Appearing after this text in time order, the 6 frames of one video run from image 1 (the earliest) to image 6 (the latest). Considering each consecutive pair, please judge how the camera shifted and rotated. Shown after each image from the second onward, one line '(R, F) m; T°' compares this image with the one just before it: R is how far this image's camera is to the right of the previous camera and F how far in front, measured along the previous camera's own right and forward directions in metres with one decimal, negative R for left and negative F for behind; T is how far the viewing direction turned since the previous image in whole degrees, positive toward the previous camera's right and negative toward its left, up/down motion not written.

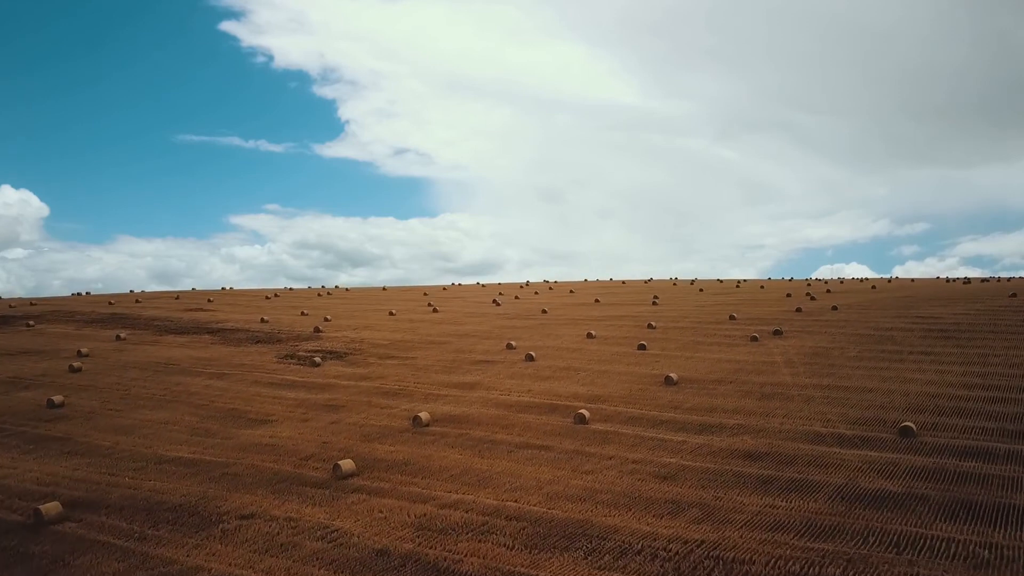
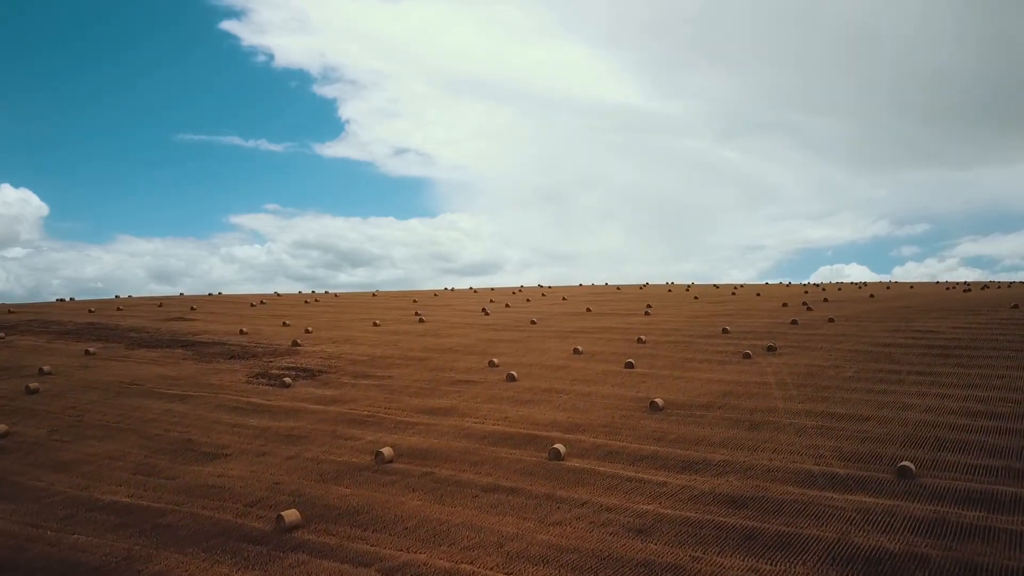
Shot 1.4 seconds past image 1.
(+0.4, +0.6) m; 0°
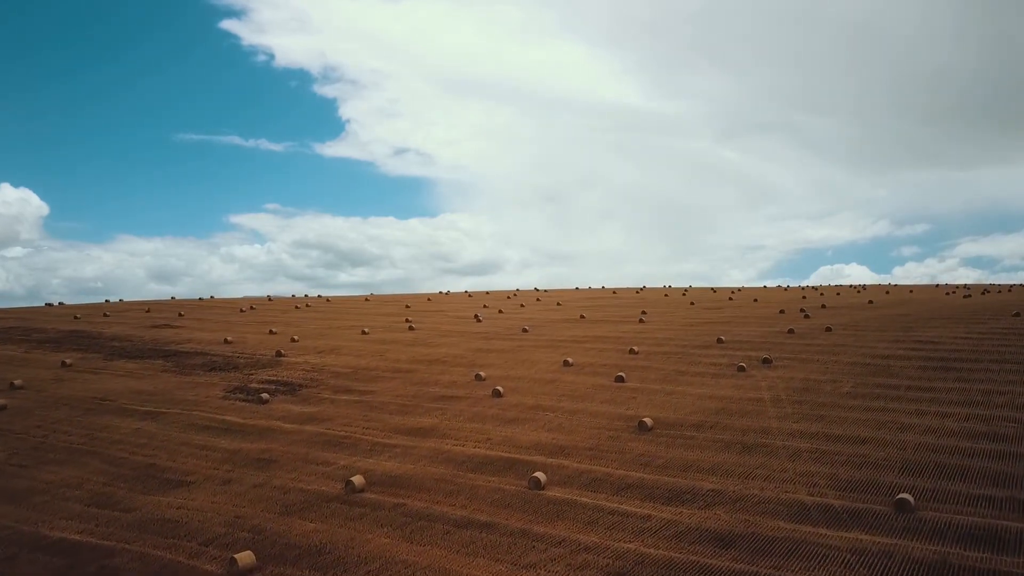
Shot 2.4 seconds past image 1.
(+0.3, +0.4) m; 0°
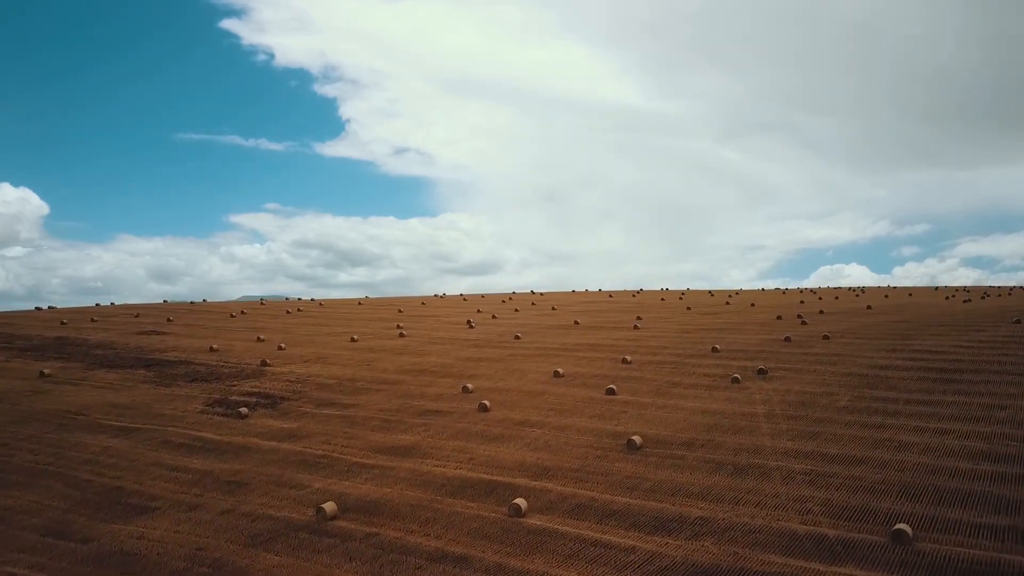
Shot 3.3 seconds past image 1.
(+0.3, +0.4) m; 0°
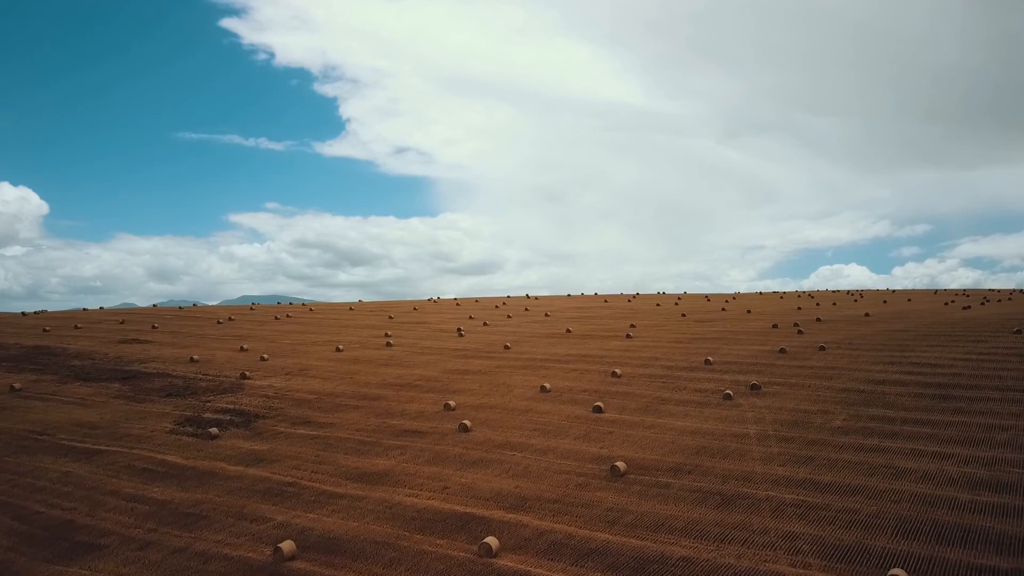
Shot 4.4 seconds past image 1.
(+0.3, +0.5) m; 0°
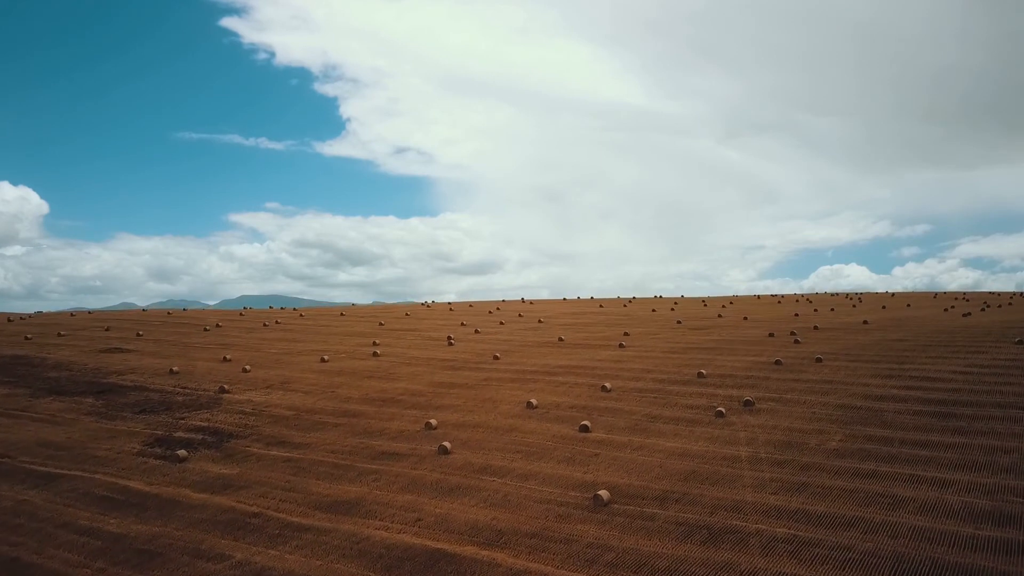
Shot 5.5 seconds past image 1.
(+0.3, +0.5) m; 0°
